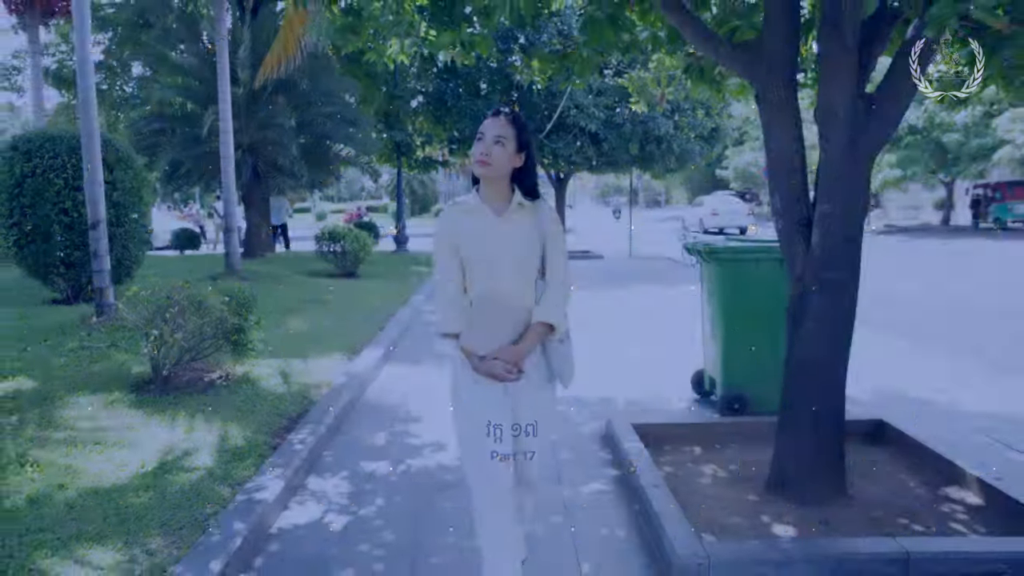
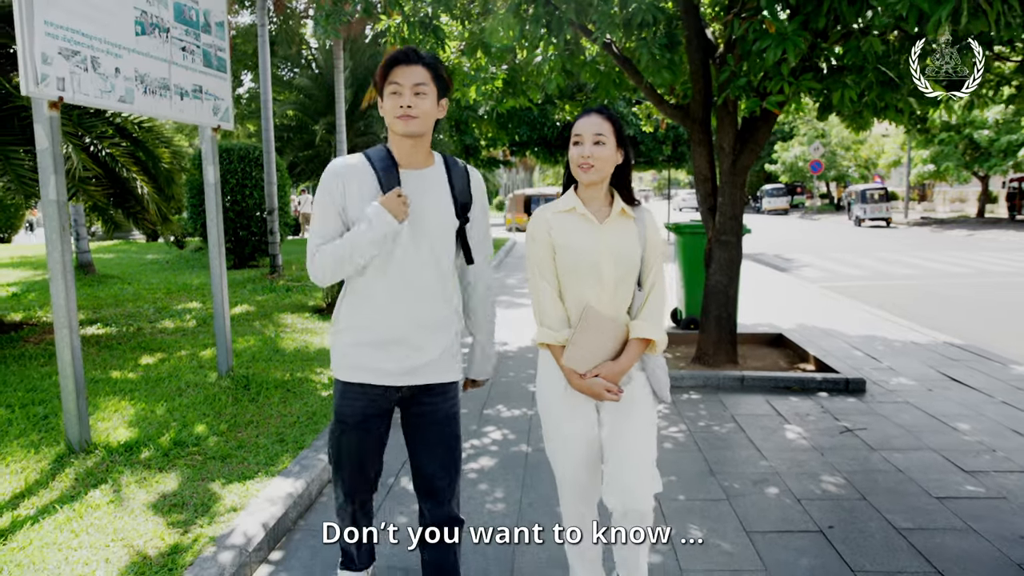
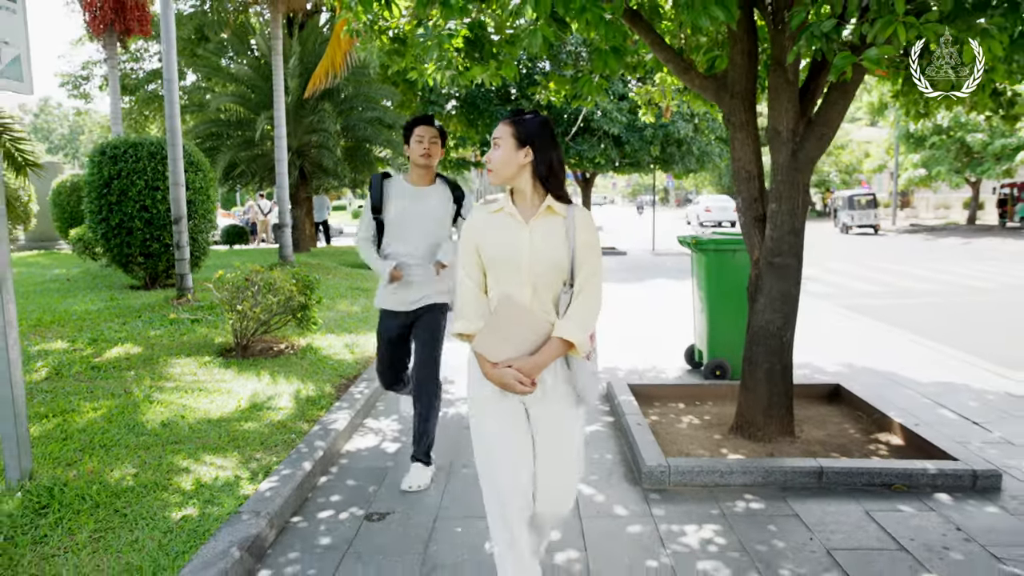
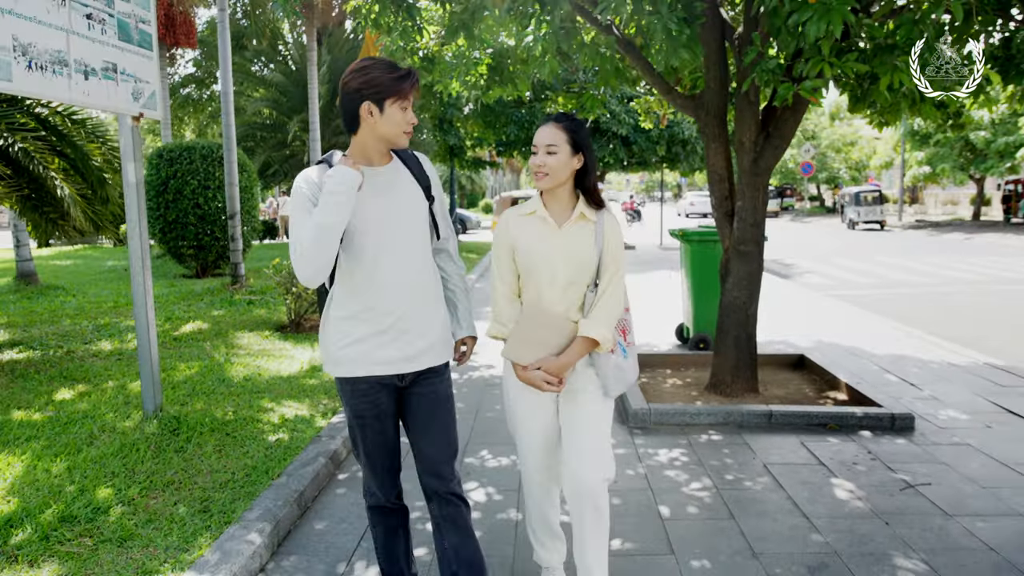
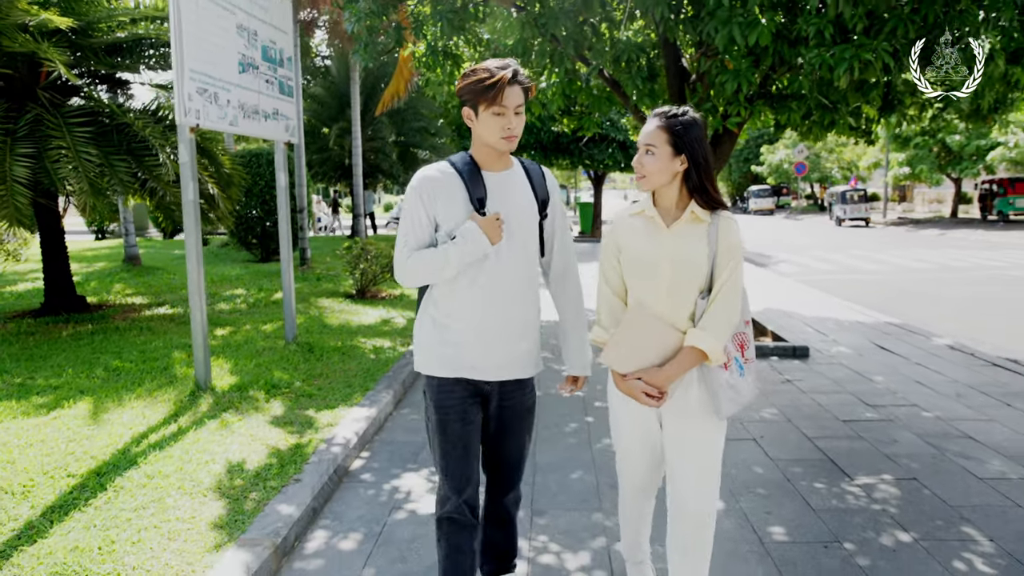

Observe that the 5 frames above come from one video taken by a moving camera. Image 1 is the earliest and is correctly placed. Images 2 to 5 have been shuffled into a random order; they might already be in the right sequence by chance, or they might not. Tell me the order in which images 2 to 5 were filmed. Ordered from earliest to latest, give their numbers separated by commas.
3, 4, 2, 5
